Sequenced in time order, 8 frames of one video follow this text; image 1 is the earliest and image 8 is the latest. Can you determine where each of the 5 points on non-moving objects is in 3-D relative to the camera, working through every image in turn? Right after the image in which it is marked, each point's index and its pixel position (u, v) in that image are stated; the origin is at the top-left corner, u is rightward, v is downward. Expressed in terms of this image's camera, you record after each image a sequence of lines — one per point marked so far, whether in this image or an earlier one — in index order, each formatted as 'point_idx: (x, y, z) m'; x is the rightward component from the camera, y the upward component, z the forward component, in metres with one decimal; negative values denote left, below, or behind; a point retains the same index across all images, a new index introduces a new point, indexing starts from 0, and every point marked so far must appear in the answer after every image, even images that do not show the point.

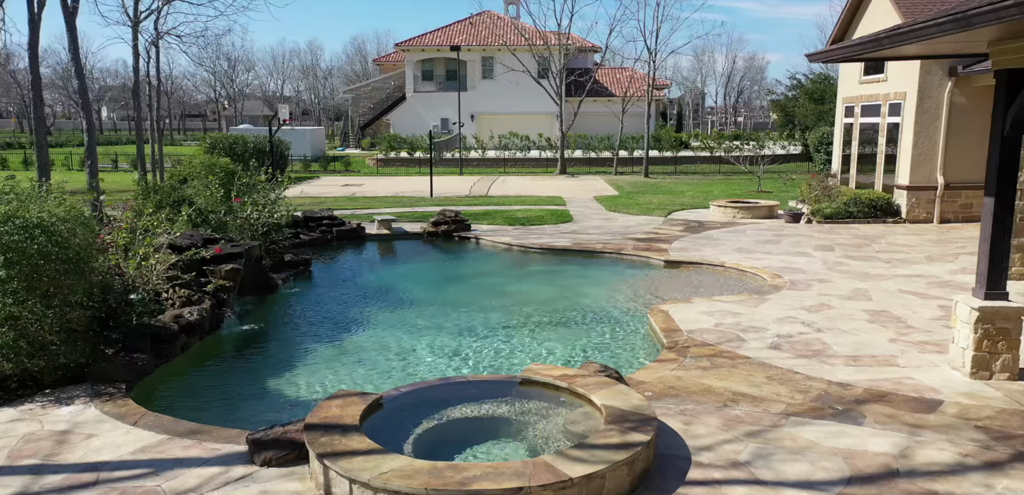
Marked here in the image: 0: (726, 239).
0: (+3.9, +0.1, +13.5) m
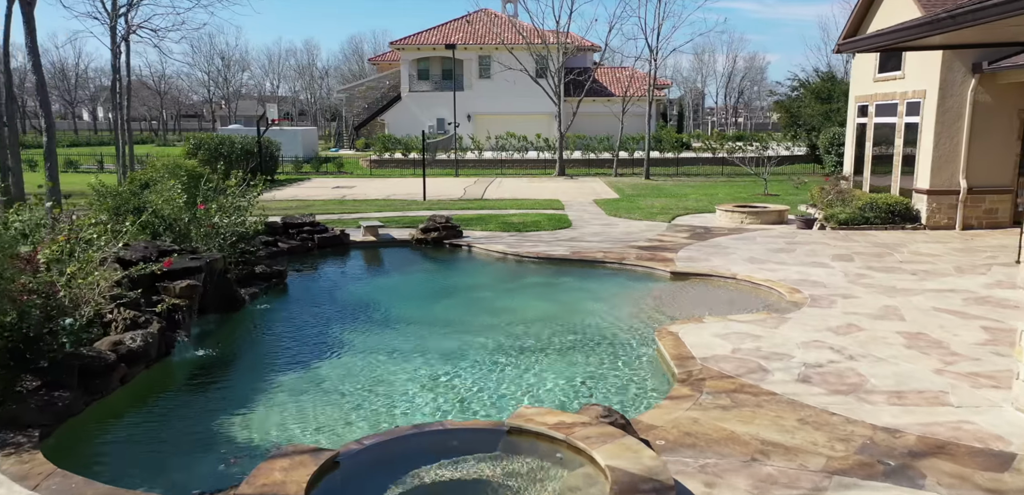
0: (+3.8, 0.0, +12.6) m
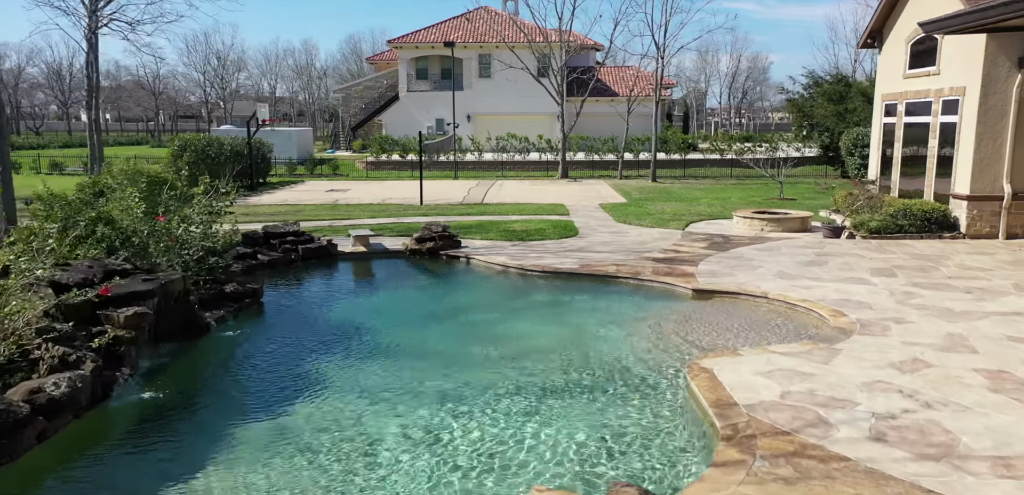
0: (+3.9, -0.2, +11.4) m
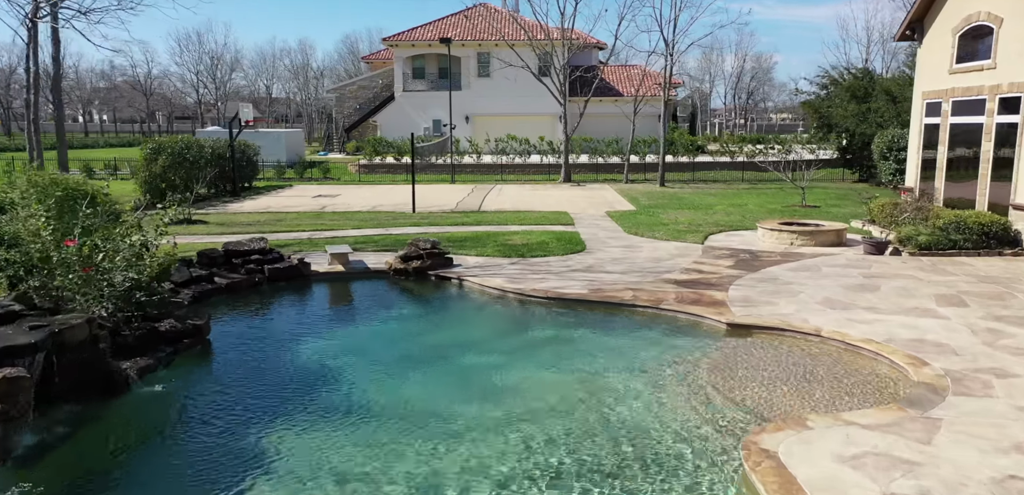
0: (+3.8, -0.5, +9.8) m
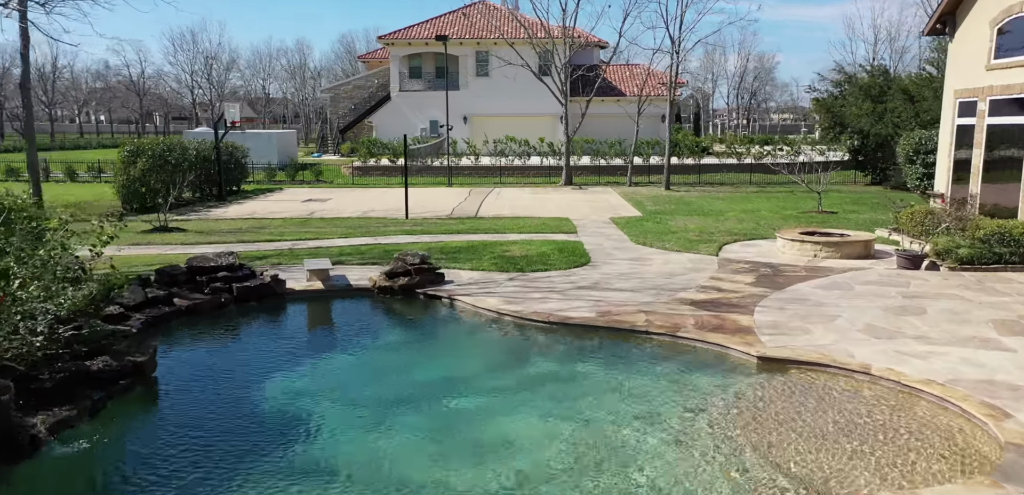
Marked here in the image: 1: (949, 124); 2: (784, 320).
0: (+3.8, -0.7, +8.7) m
1: (+8.0, +2.3, +13.5) m
2: (+3.0, -0.8, +8.1) m
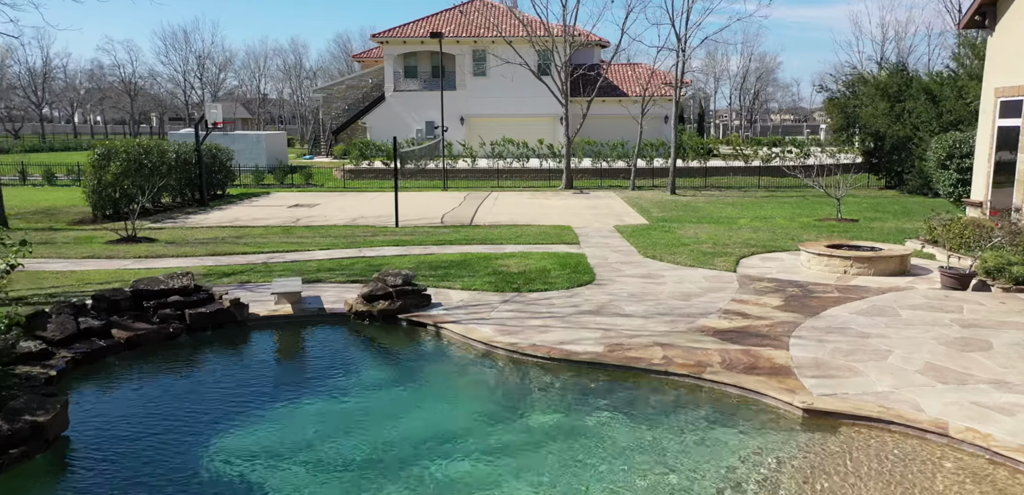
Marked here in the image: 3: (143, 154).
0: (+3.8, -0.9, +7.5) m
1: (+8.0, +2.0, +12.3) m
2: (+2.9, -1.0, +6.9) m
3: (-10.0, +2.5, +19.9) m
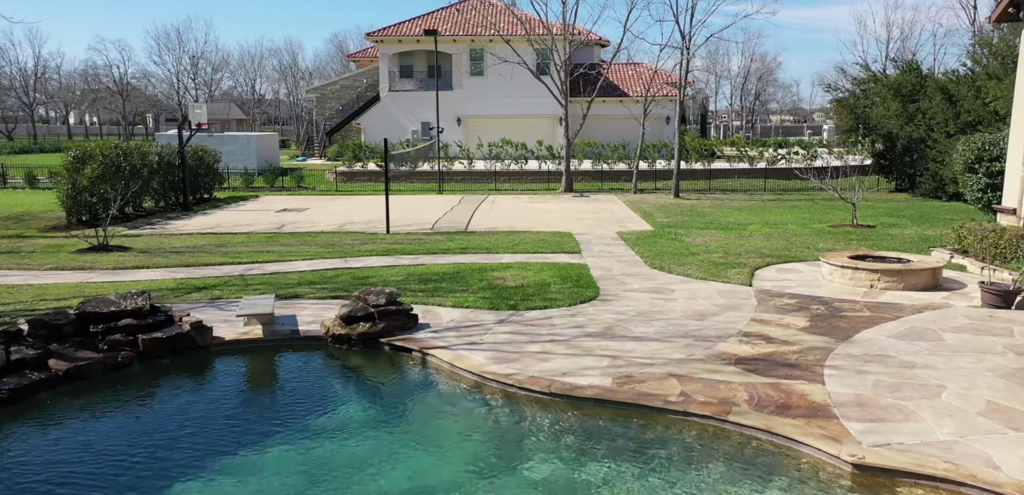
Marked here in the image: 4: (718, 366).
0: (+3.7, -1.1, +6.6) m
1: (+7.9, +1.9, +11.4) m
2: (+2.9, -1.2, +6.0) m
3: (-10.1, +2.3, +19.0) m
4: (+1.9, -1.1, +6.8) m
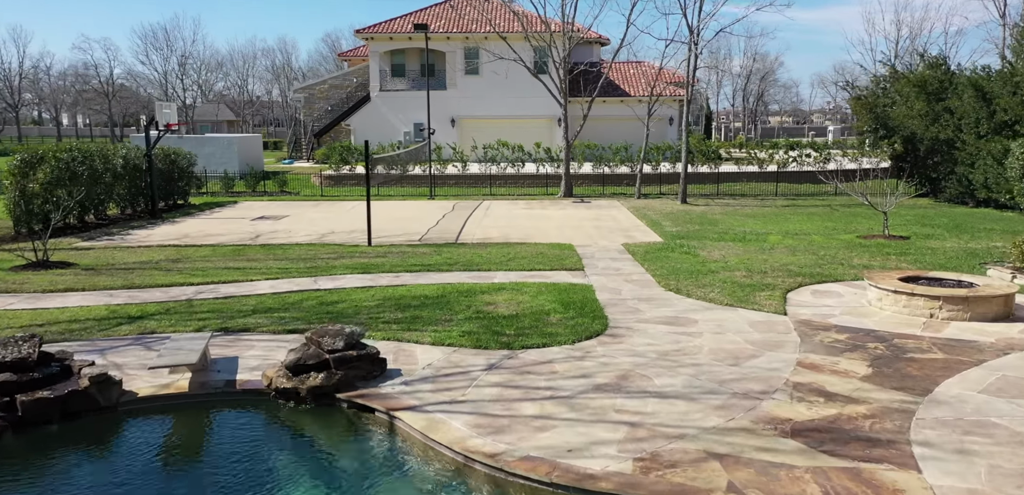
0: (+3.6, -1.3, +5.0) m
1: (+7.8, +1.6, +9.8) m
2: (+2.8, -1.4, +4.4) m
3: (-10.2, +2.0, +17.3) m
4: (+1.8, -1.3, +5.2) m
